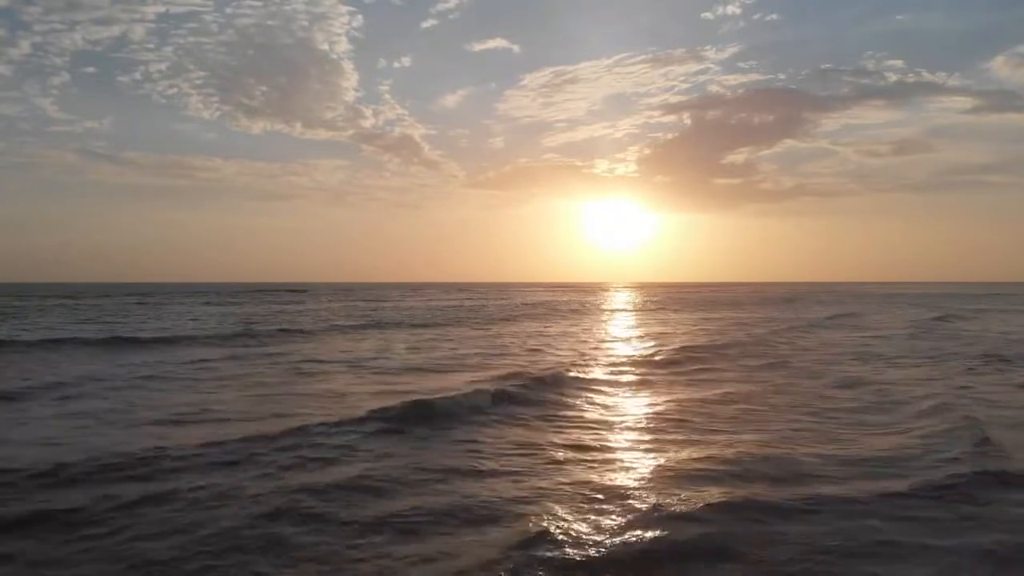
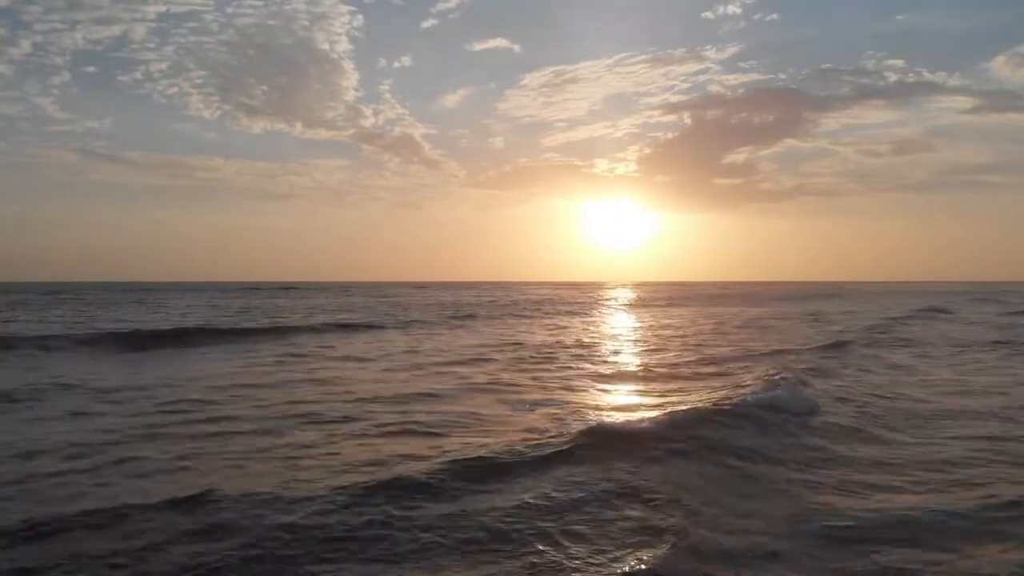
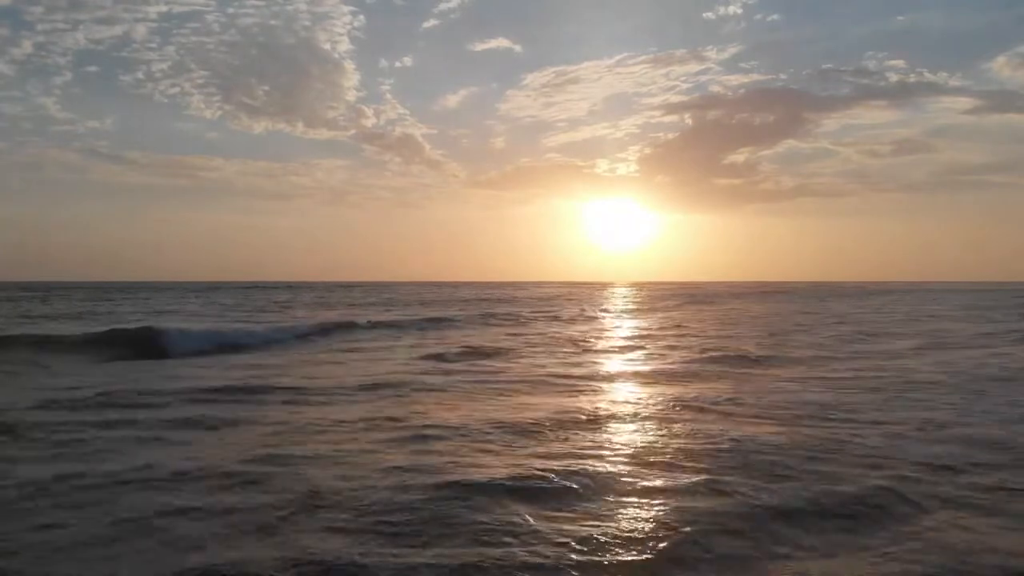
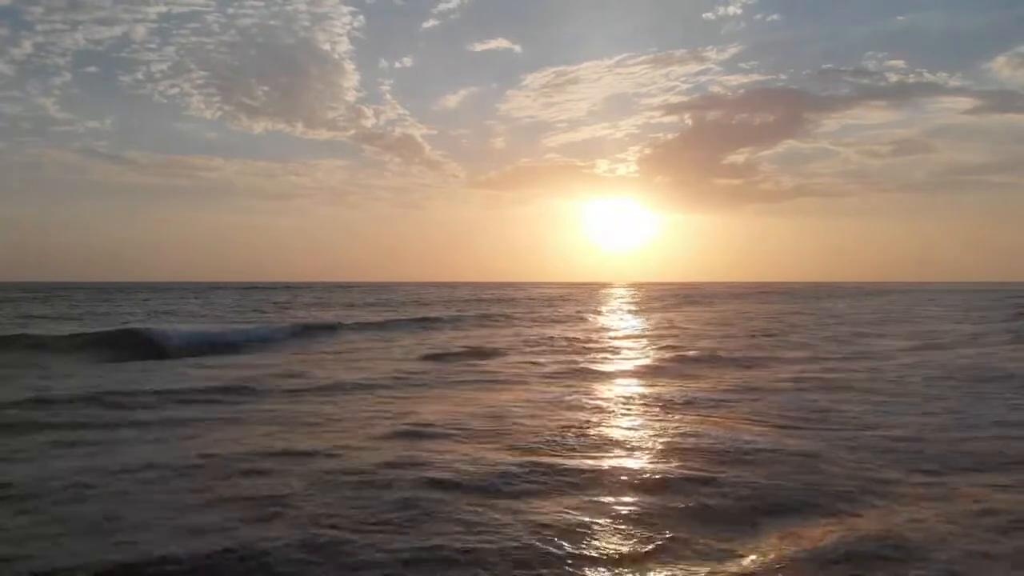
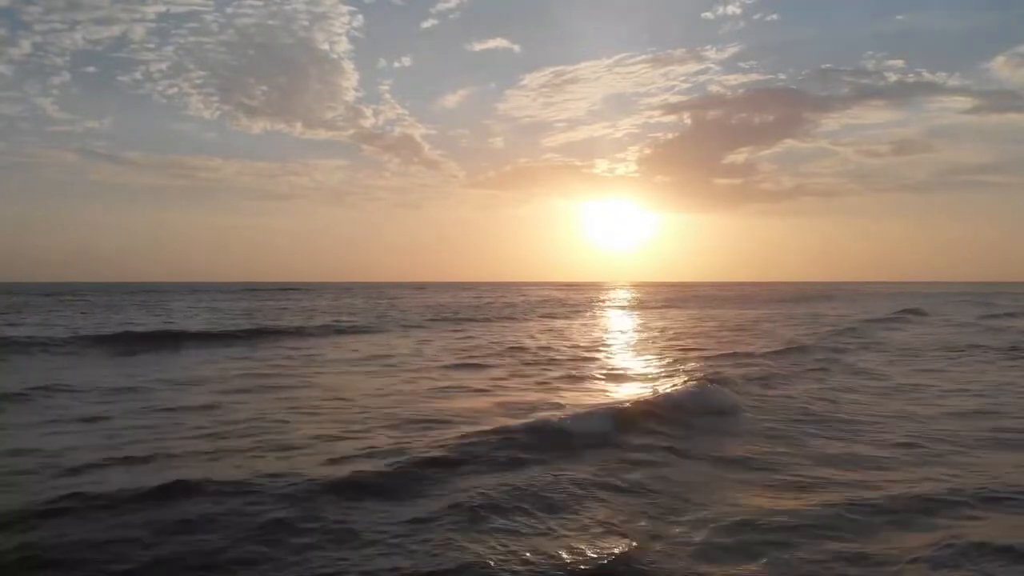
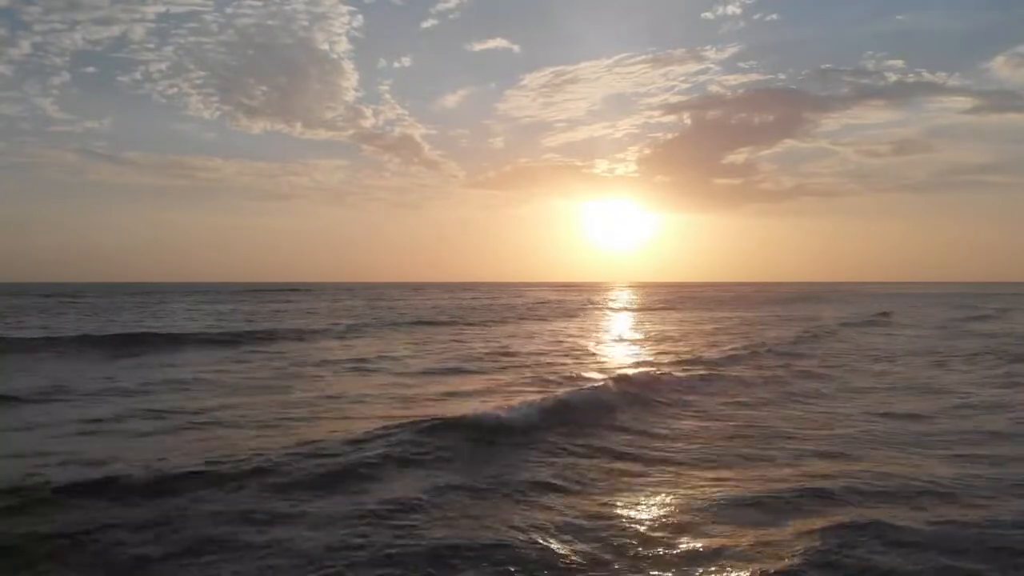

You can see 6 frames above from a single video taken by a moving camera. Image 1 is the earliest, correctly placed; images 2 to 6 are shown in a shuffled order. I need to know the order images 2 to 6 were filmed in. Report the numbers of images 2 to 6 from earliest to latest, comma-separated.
6, 5, 2, 4, 3
